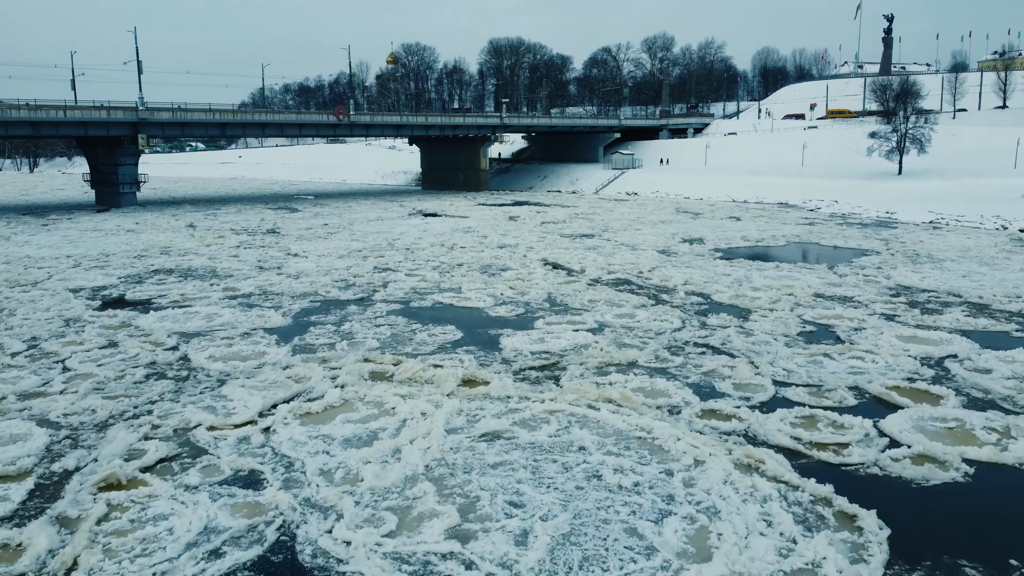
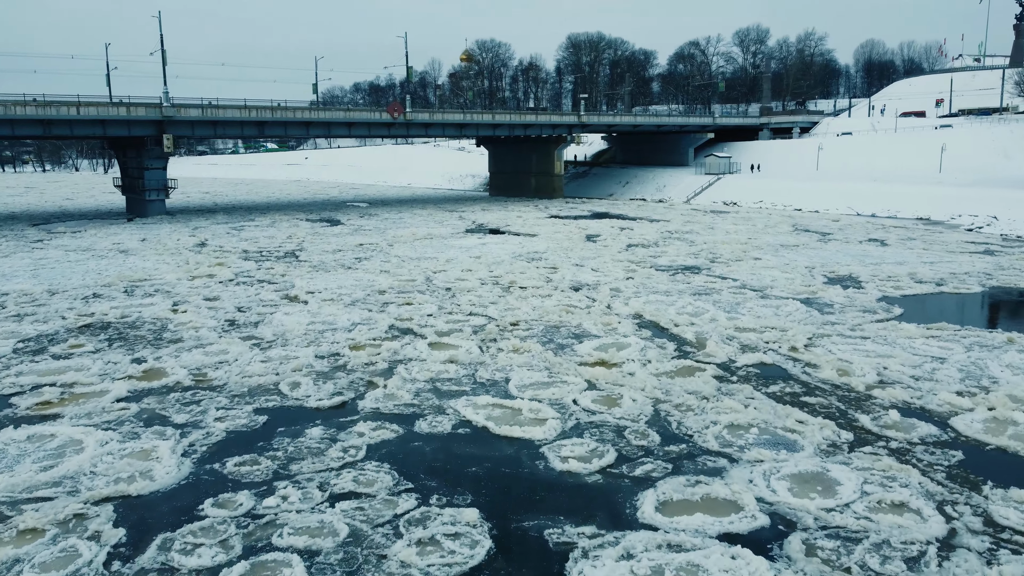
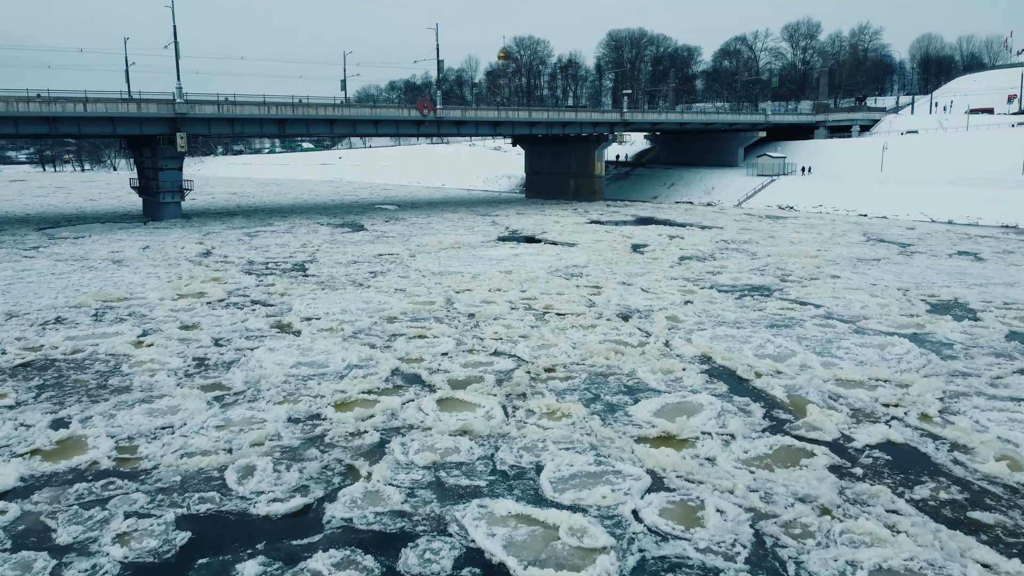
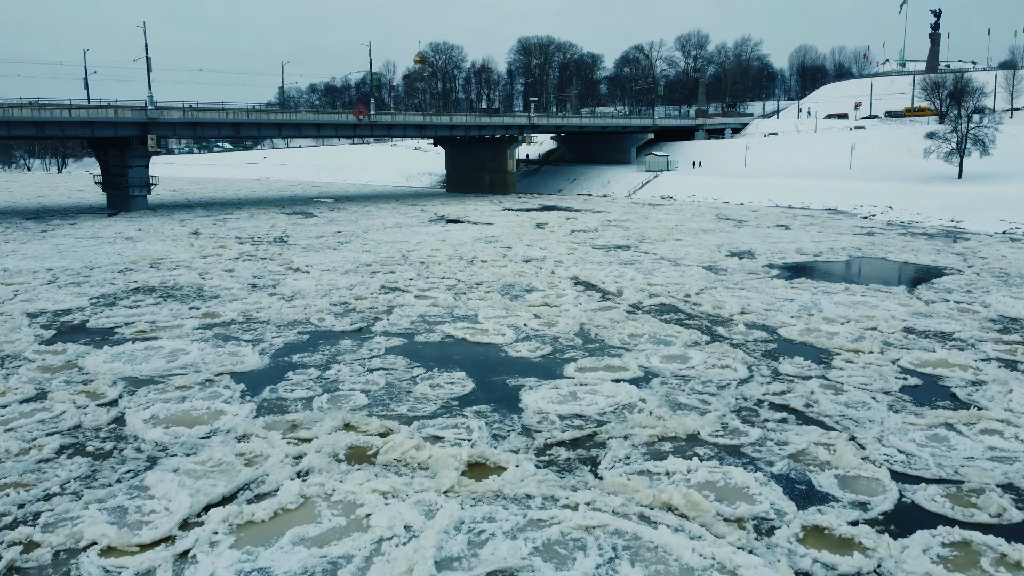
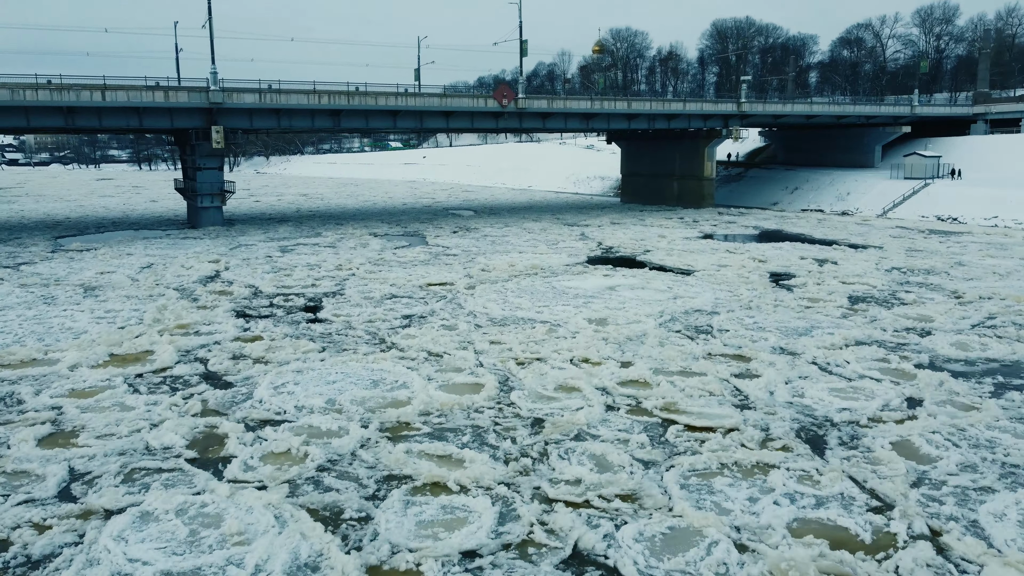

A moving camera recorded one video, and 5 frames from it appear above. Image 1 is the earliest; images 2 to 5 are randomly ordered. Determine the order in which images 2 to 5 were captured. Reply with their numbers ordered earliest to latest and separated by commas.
4, 2, 3, 5
